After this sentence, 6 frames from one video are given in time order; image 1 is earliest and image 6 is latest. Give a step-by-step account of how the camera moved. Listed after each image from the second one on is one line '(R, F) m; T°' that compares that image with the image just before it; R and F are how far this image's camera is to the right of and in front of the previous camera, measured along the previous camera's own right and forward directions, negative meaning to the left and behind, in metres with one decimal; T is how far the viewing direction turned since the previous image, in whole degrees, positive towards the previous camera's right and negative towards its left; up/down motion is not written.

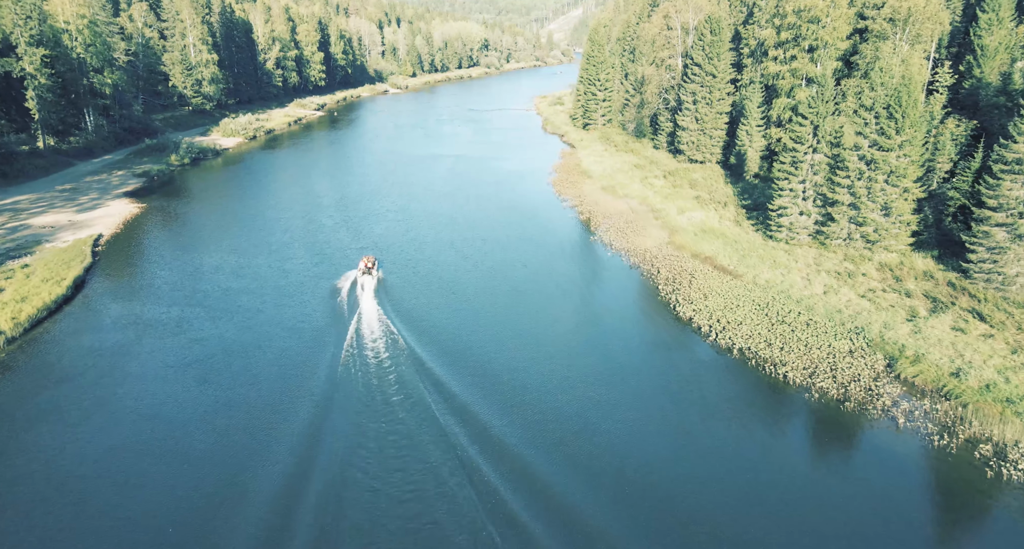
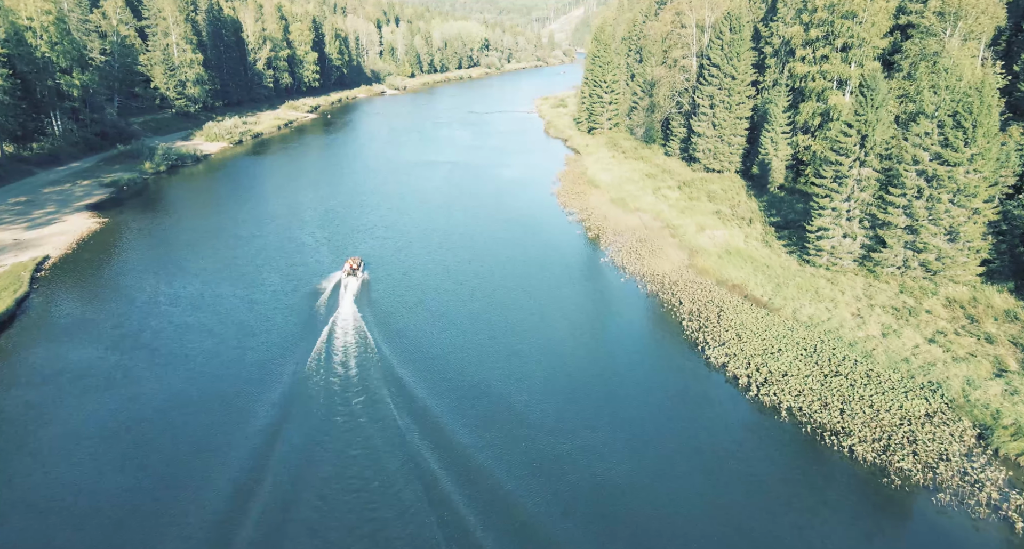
(0.0, +5.6) m; 0°
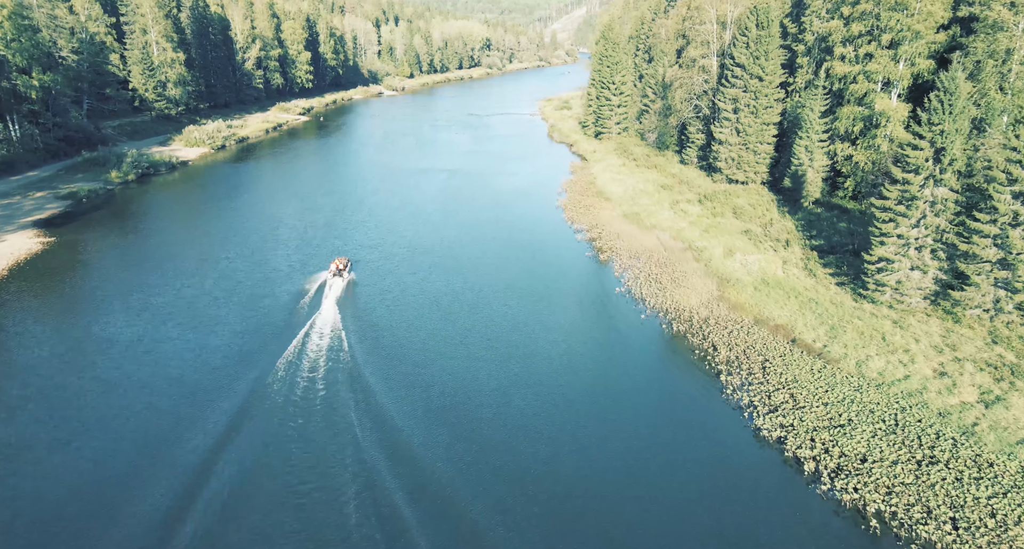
(0.0, +6.3) m; 0°
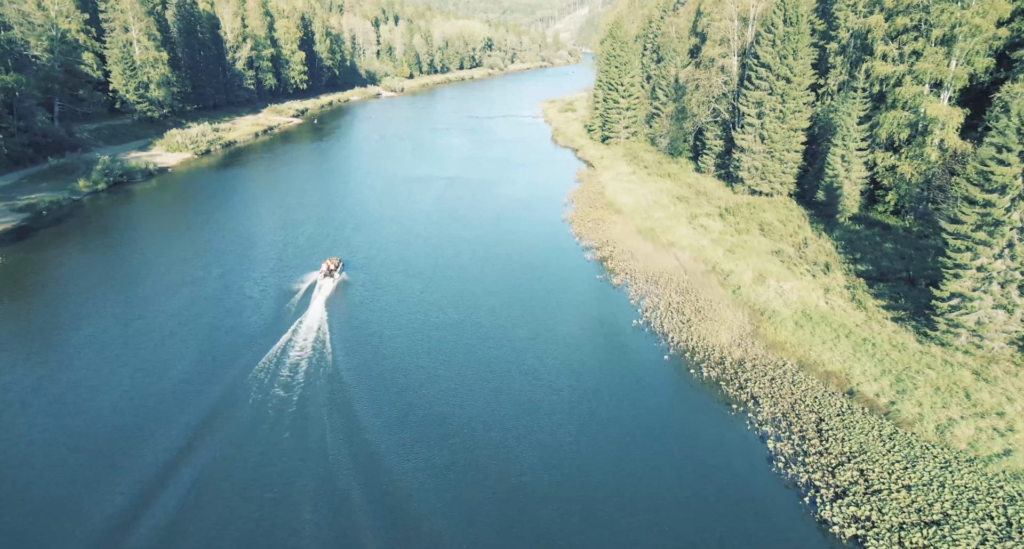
(-0.1, +5.2) m; 0°
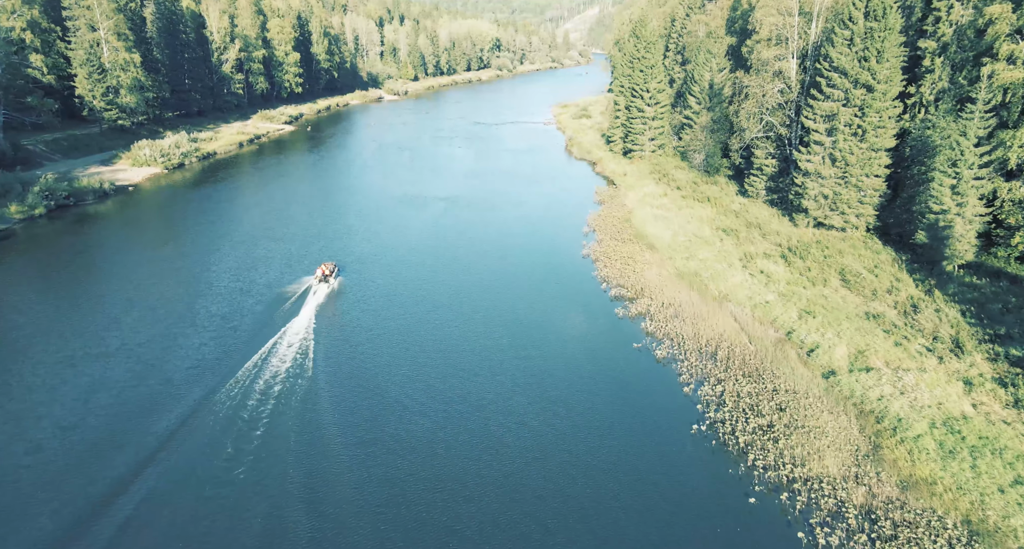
(-0.4, +9.9) m; -1°
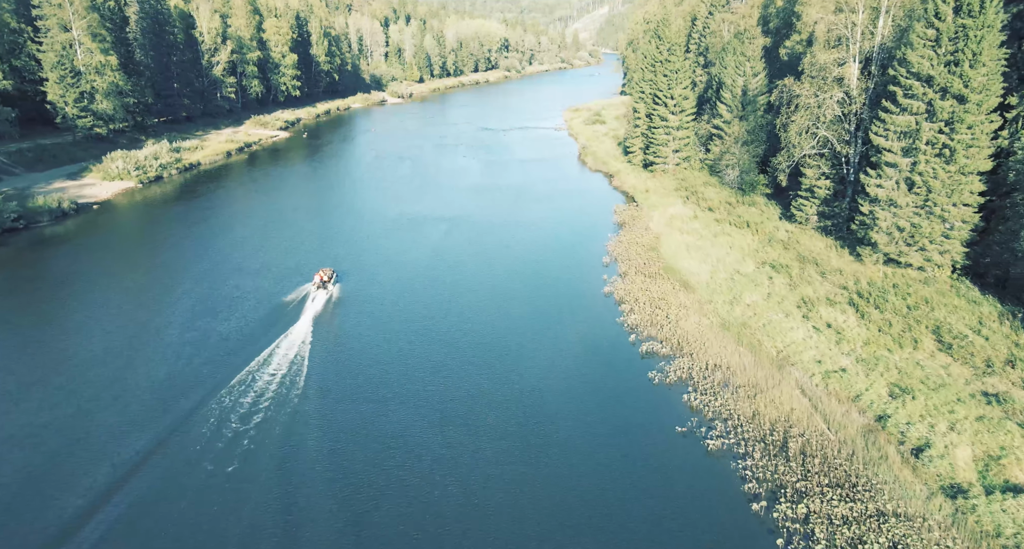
(-0.2, +7.3) m; -1°
